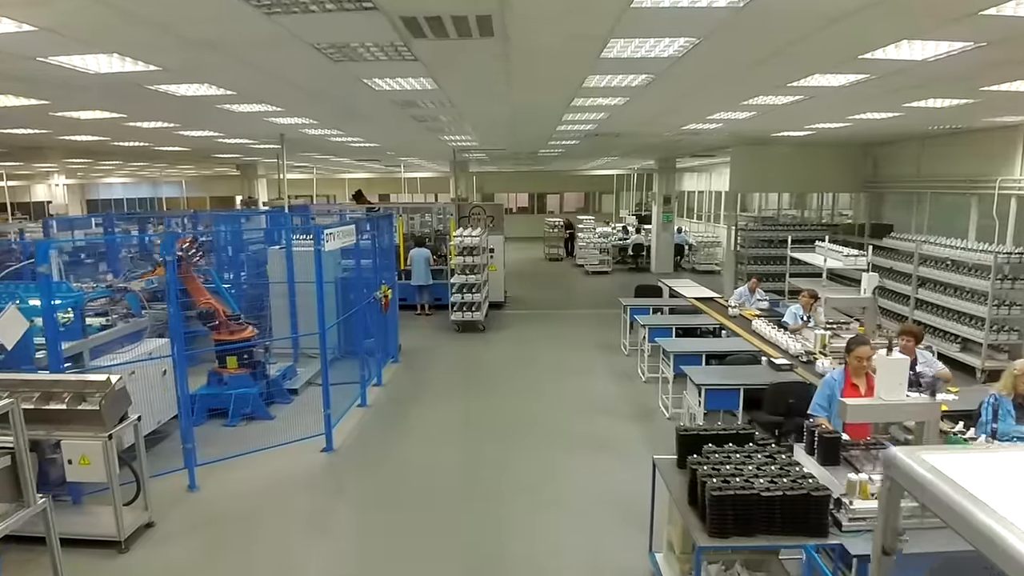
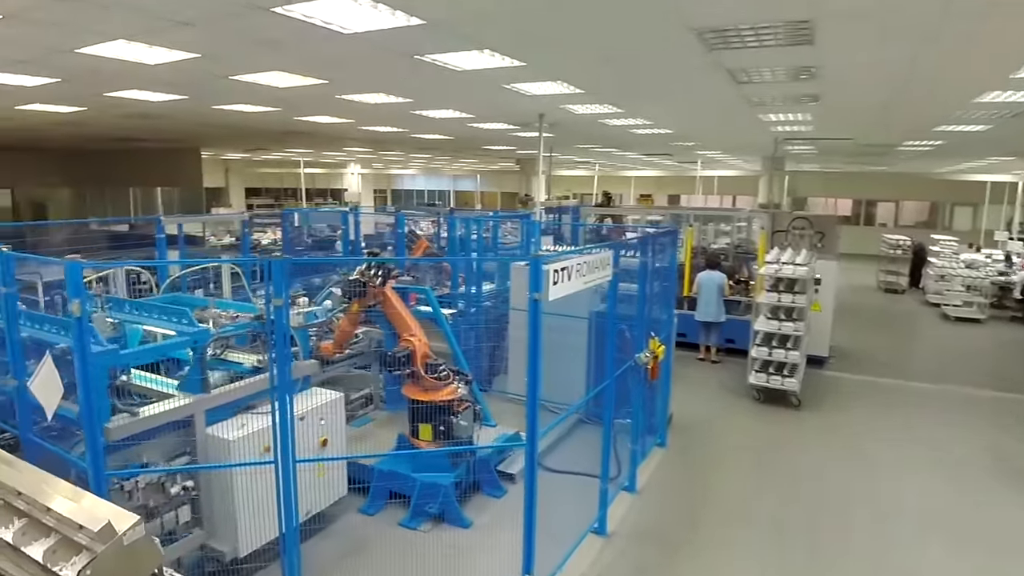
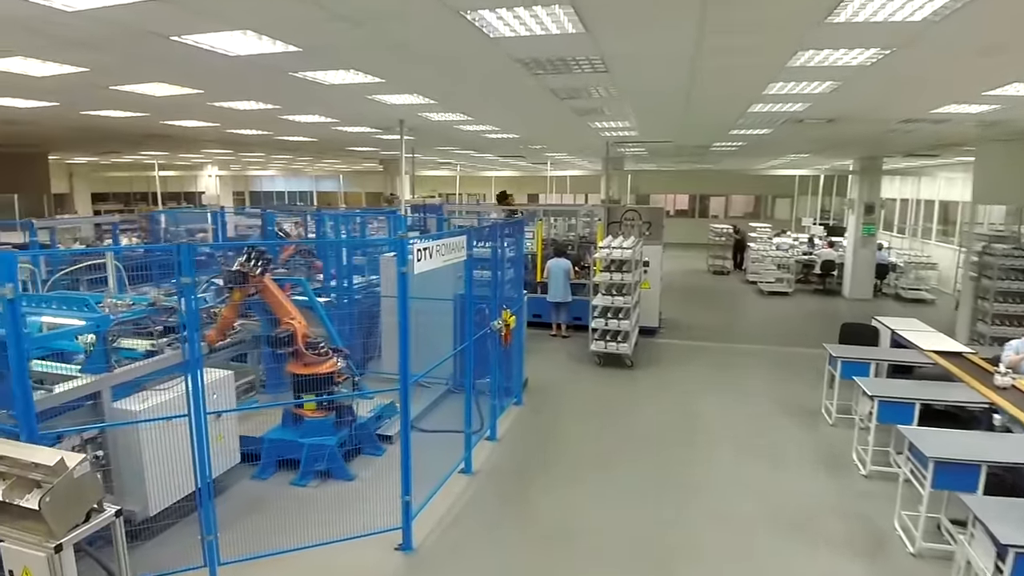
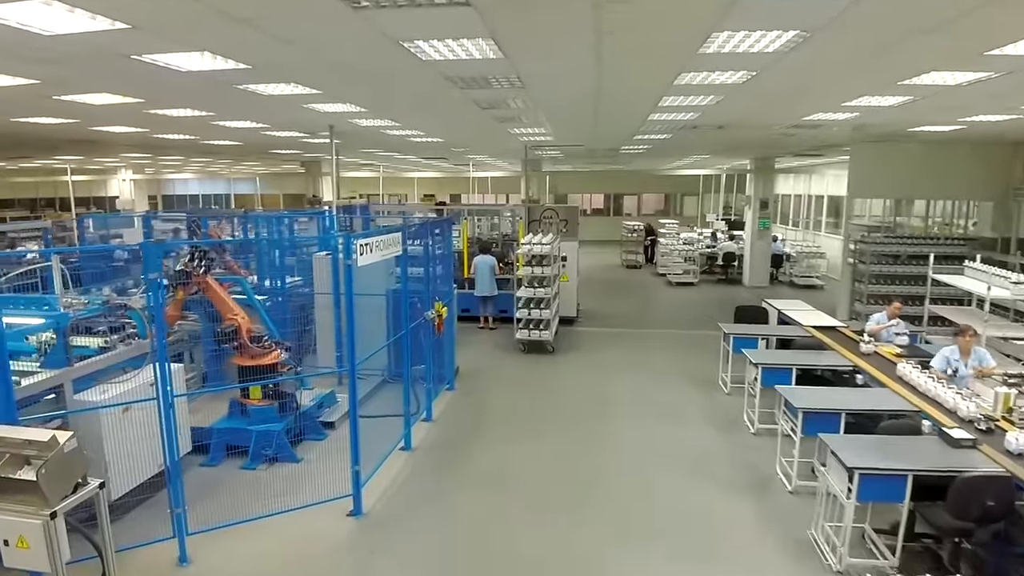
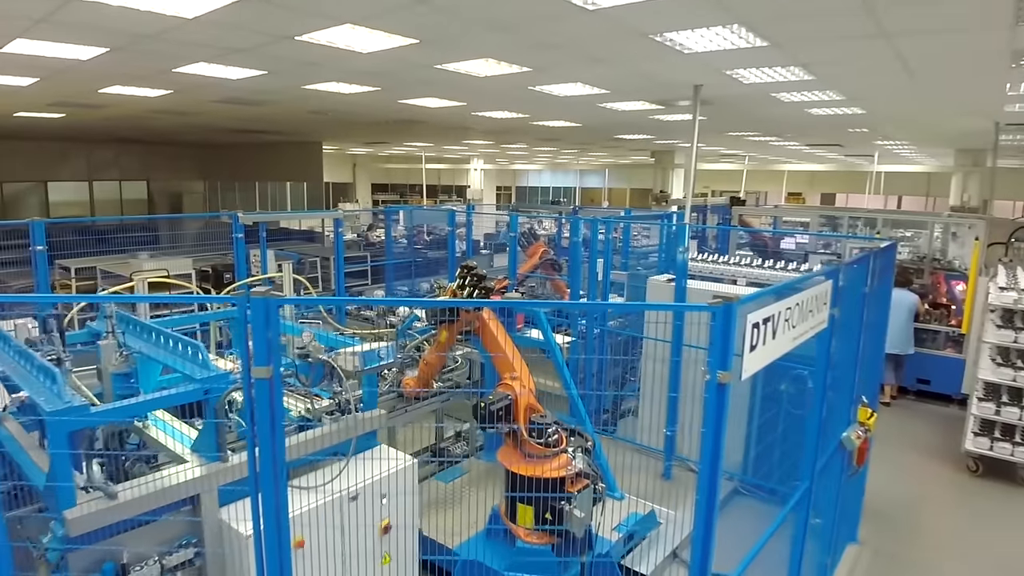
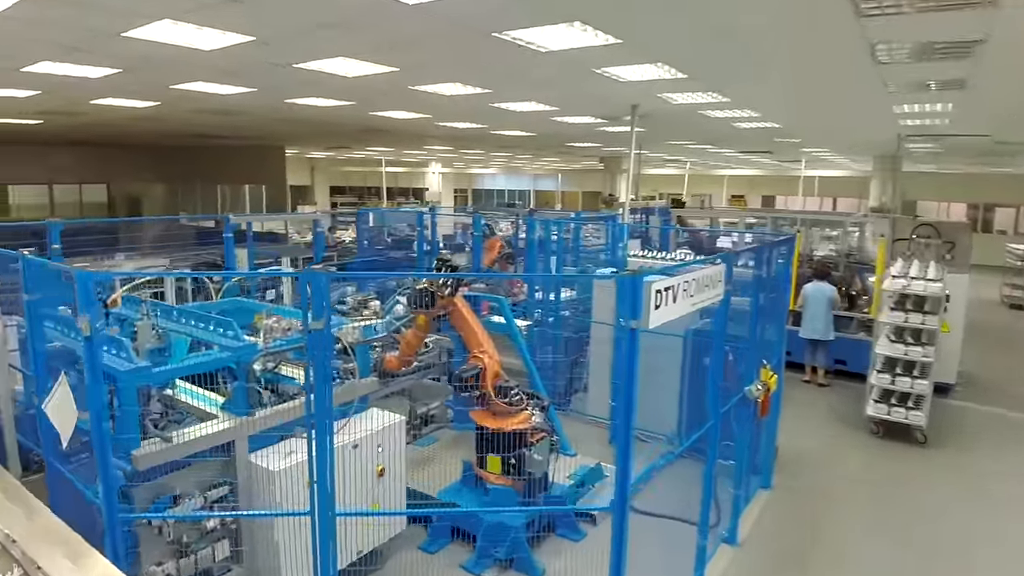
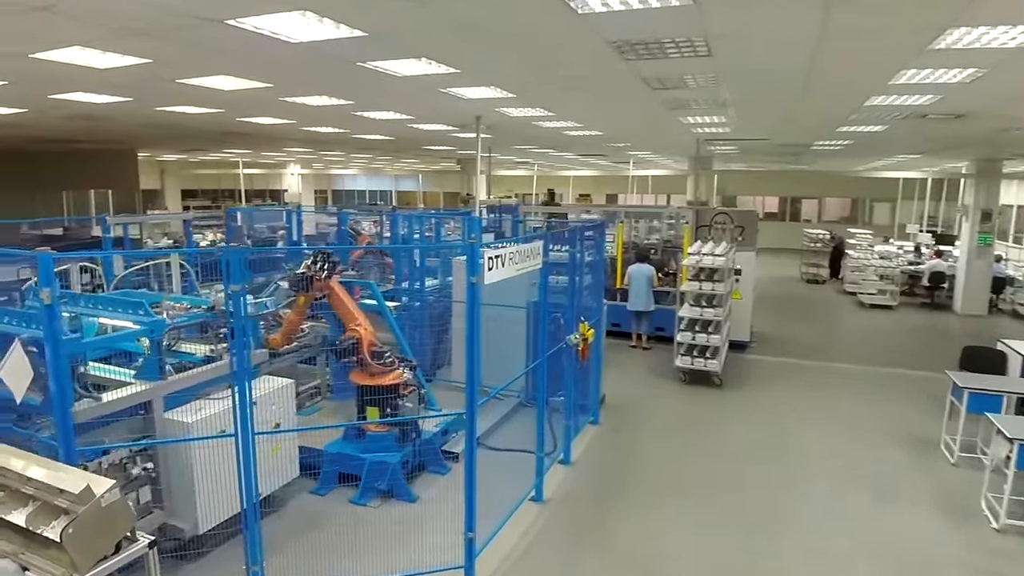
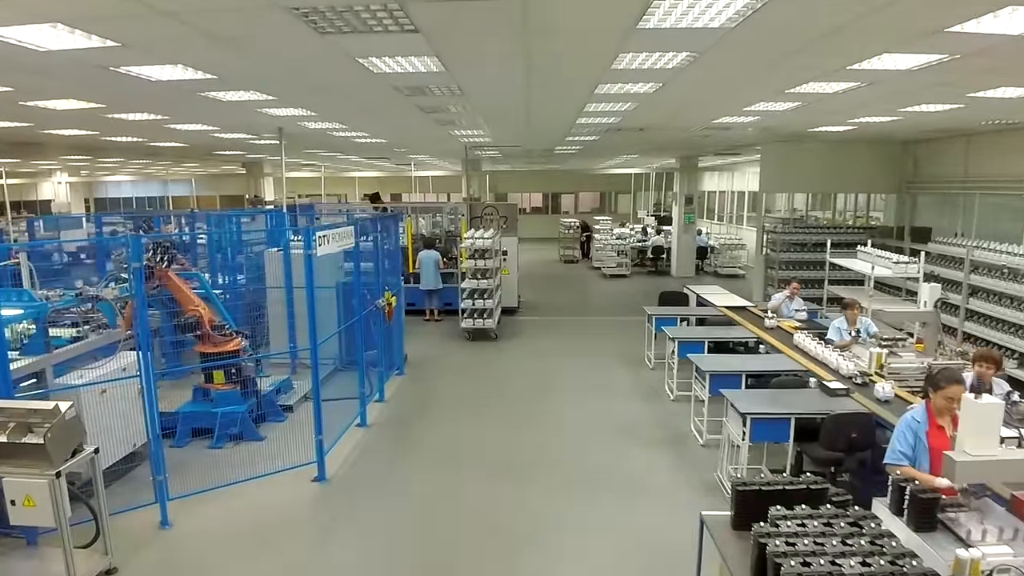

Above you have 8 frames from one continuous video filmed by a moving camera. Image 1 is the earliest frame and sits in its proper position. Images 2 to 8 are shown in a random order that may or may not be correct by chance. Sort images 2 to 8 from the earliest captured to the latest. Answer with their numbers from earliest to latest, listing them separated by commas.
8, 4, 3, 7, 2, 6, 5
